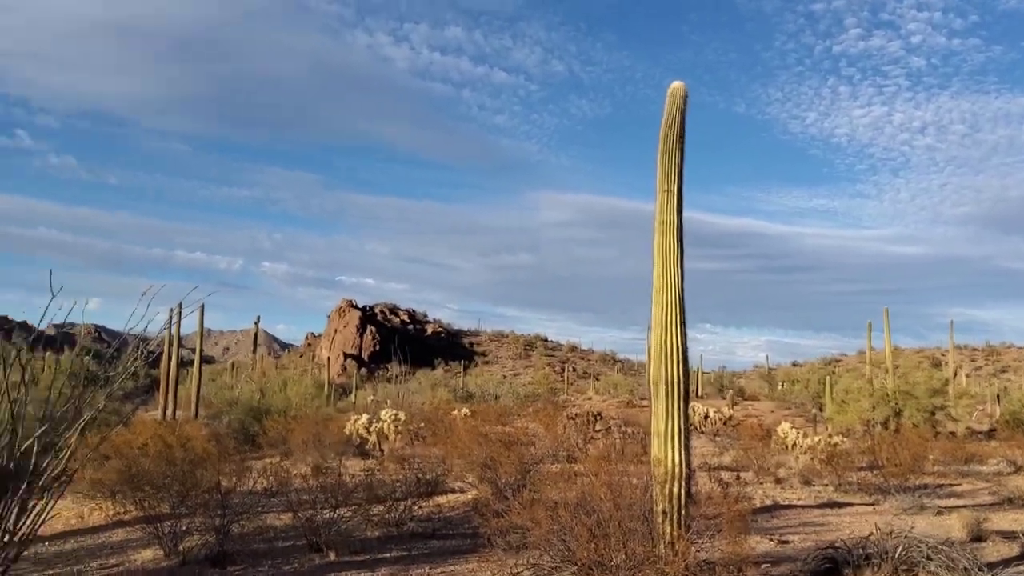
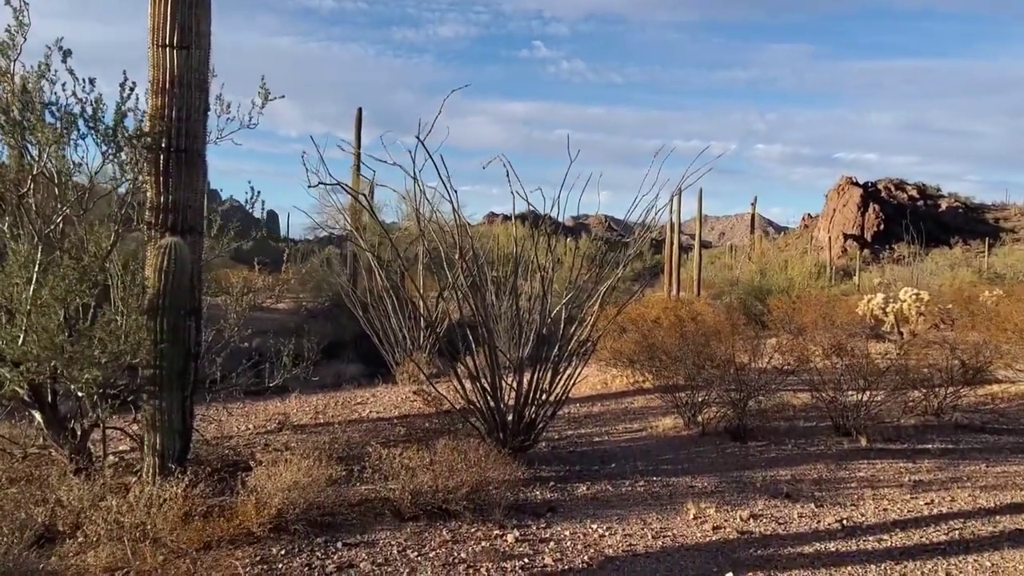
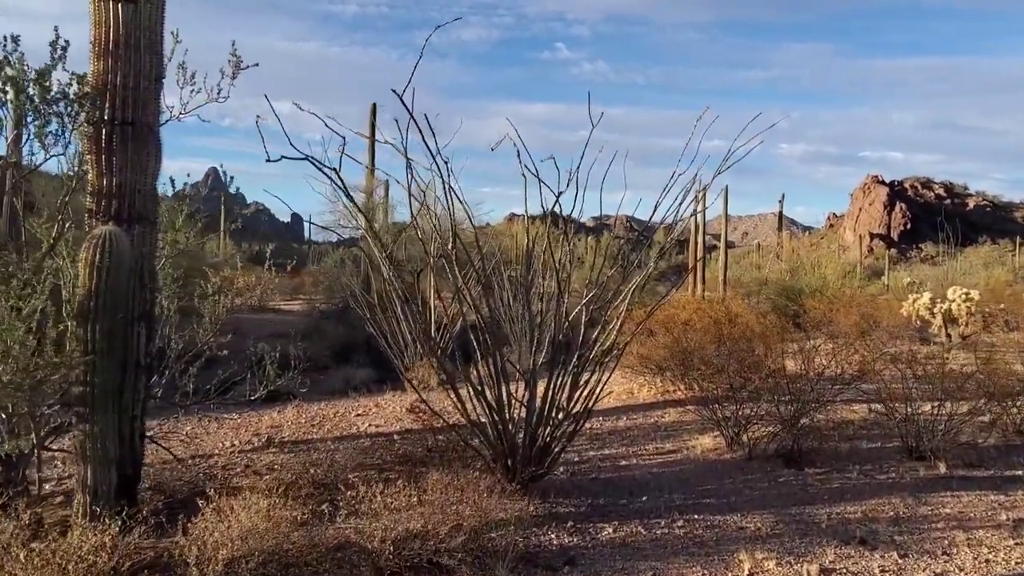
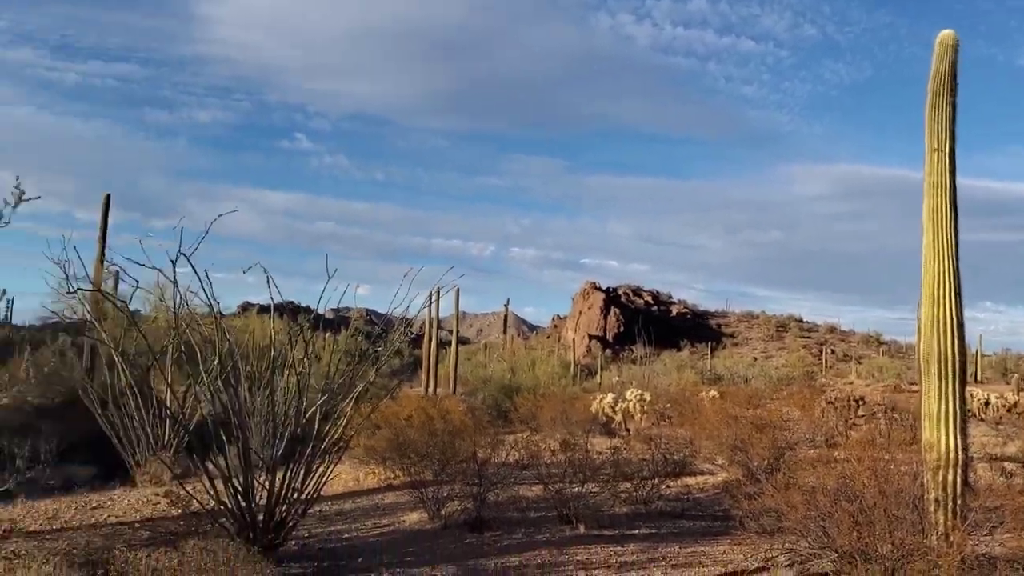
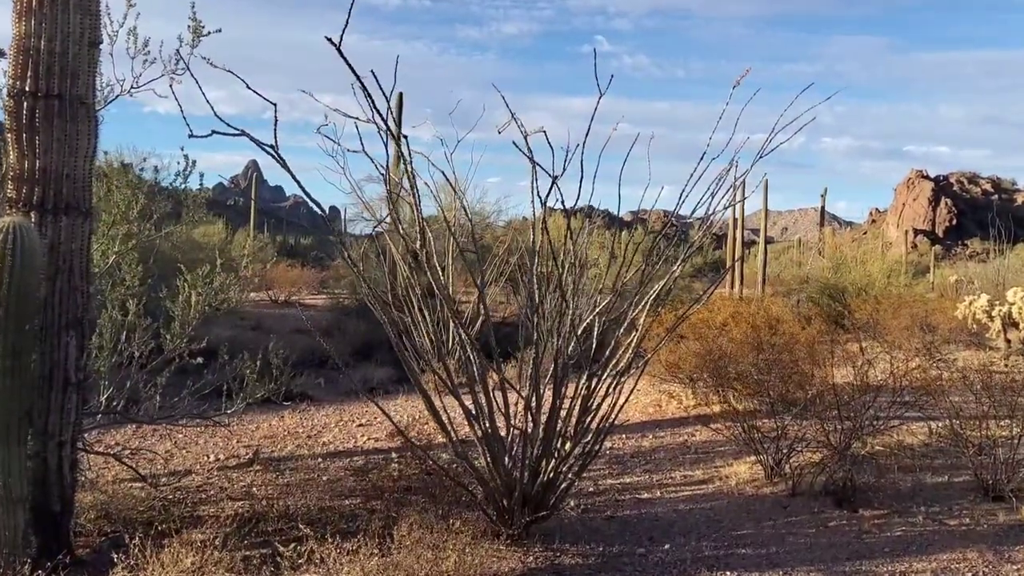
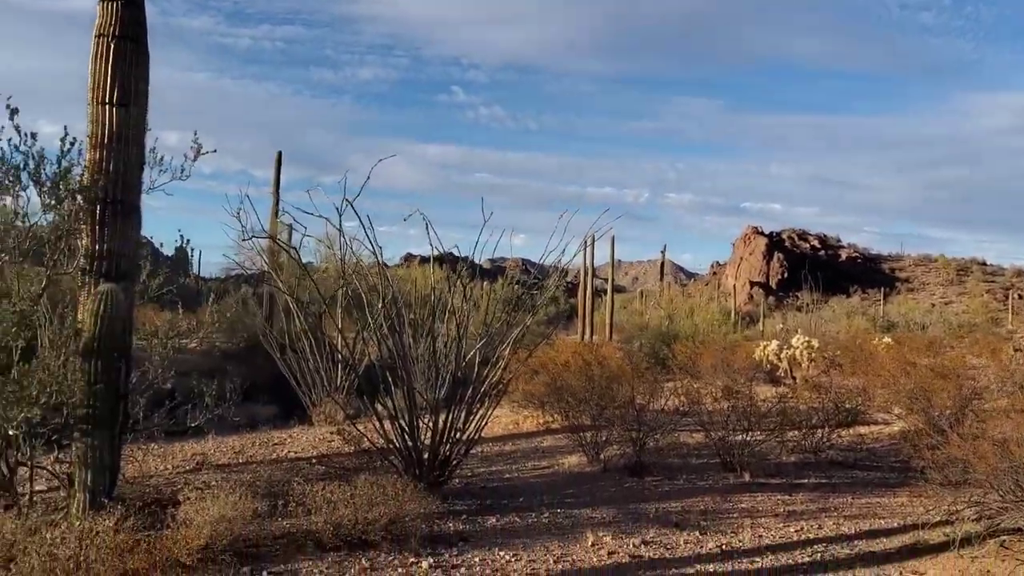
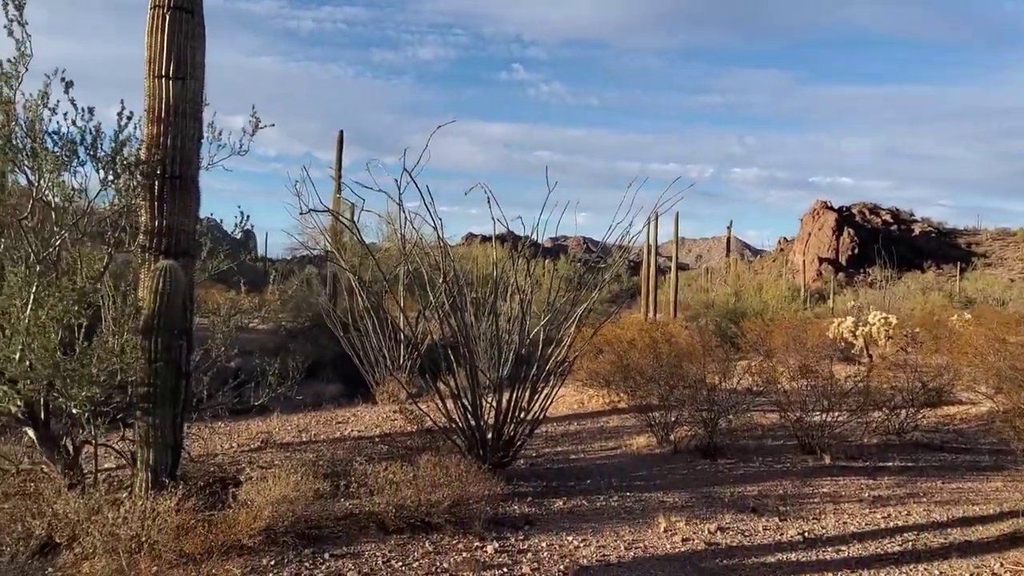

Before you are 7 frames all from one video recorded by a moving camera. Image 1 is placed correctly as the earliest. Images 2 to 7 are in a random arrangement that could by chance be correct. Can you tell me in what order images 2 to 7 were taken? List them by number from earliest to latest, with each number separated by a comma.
4, 6, 7, 2, 3, 5
